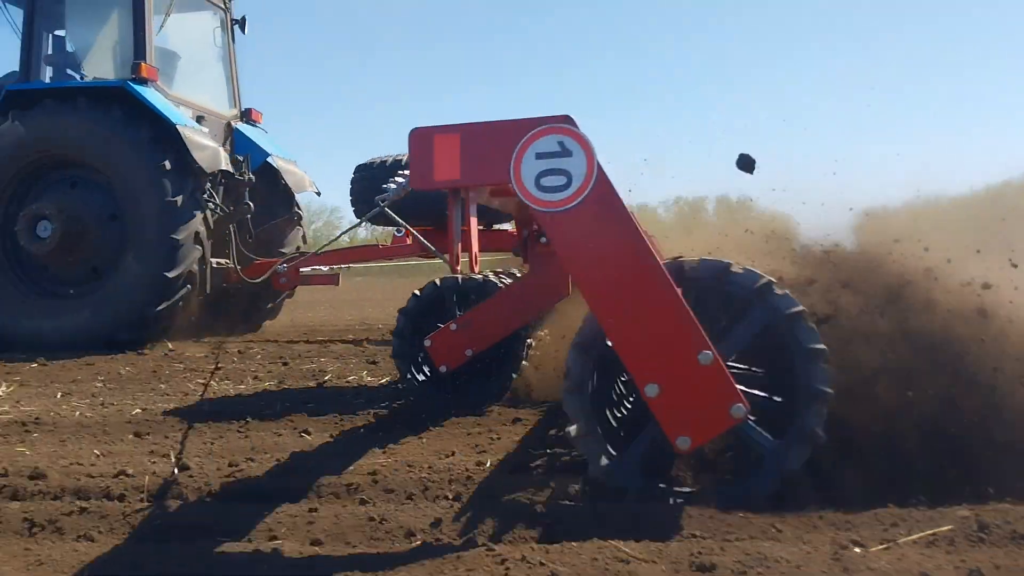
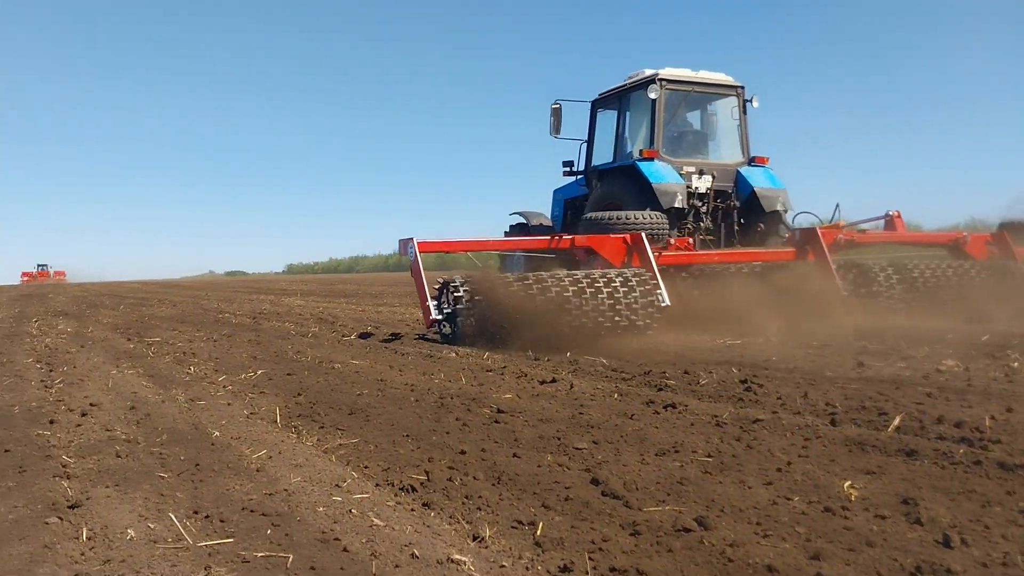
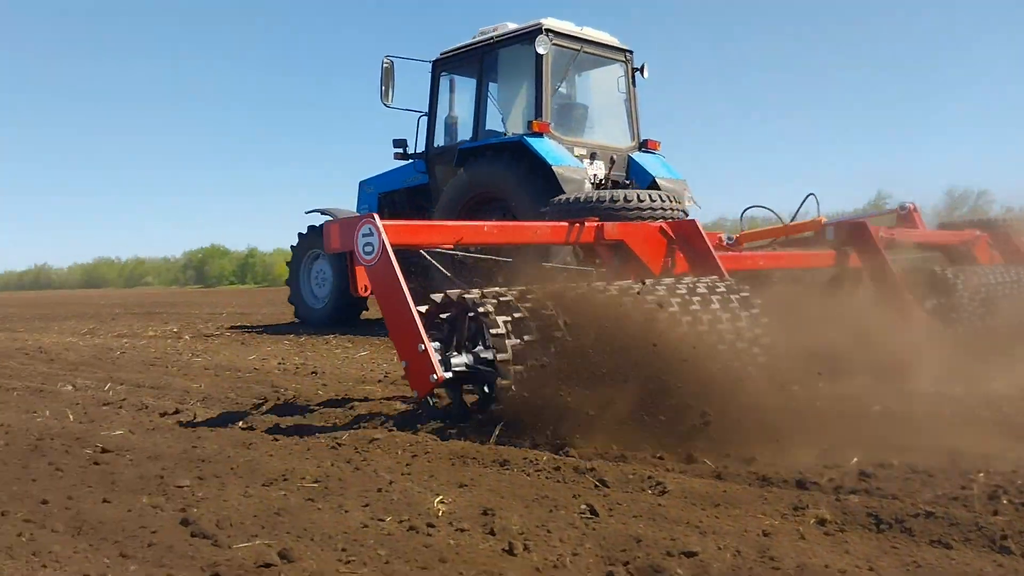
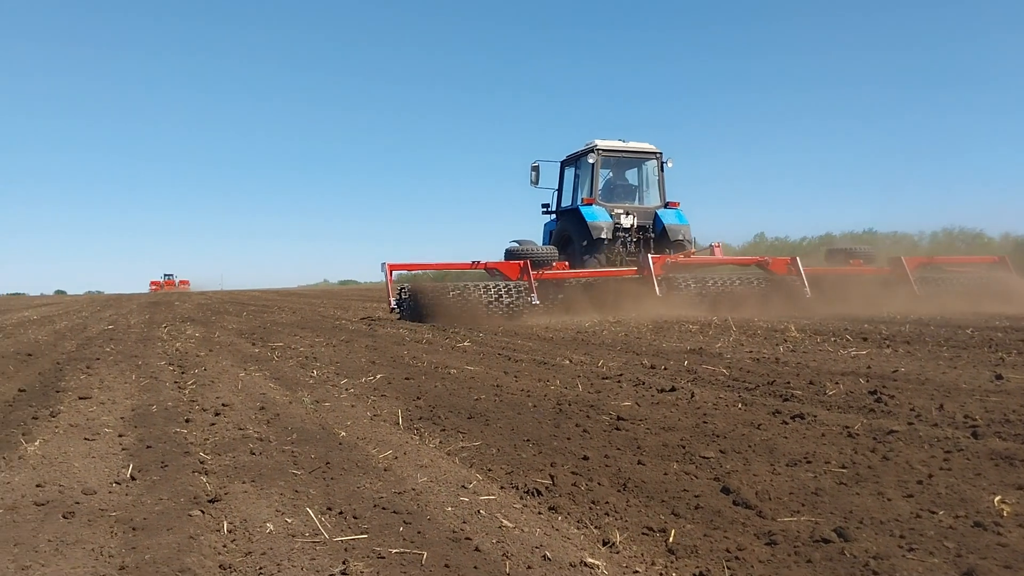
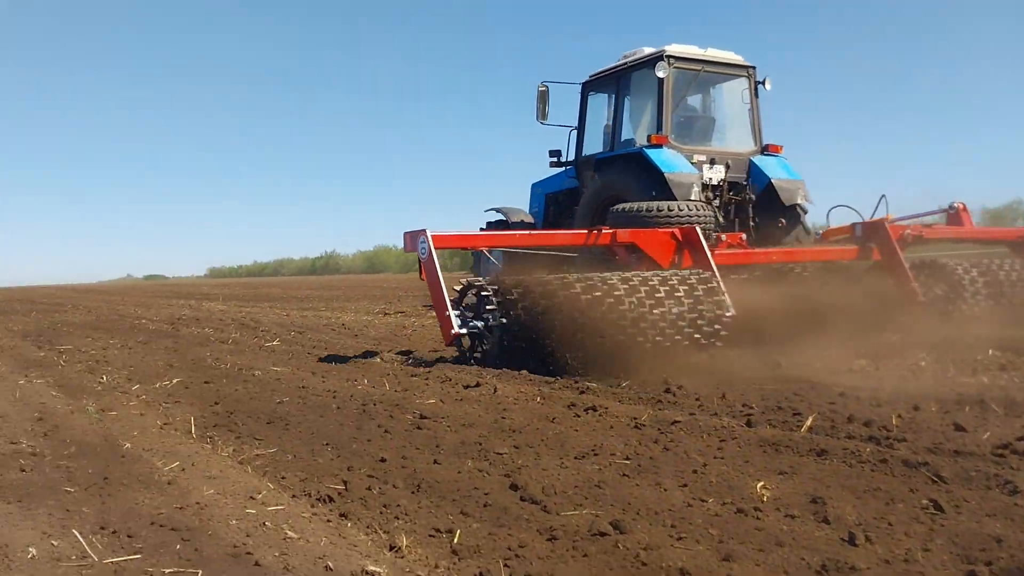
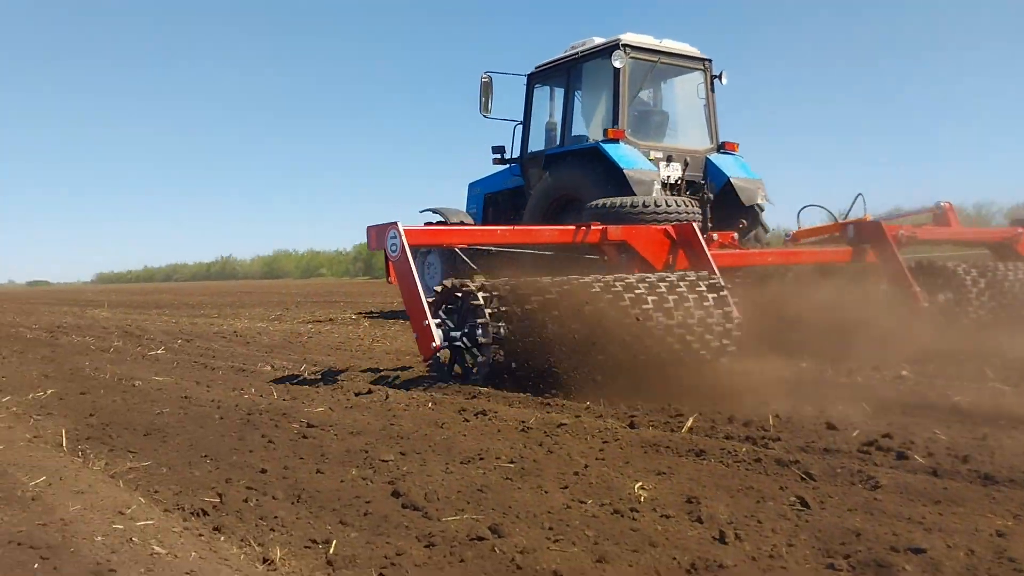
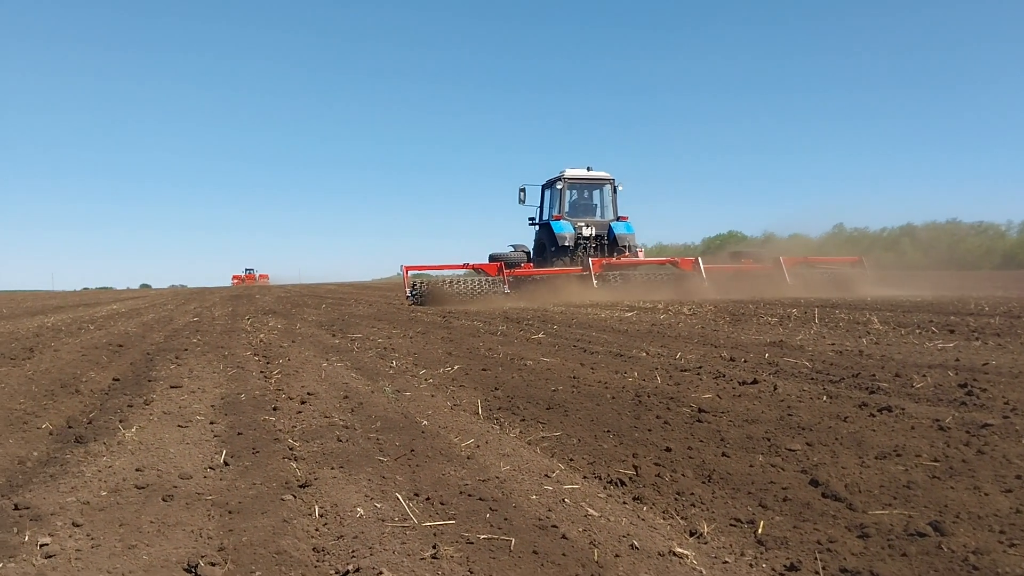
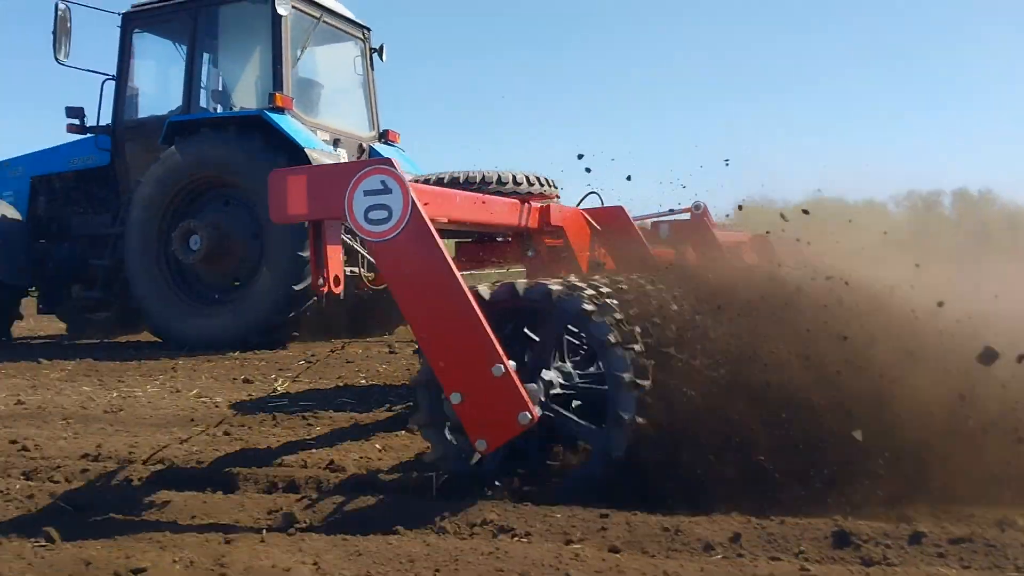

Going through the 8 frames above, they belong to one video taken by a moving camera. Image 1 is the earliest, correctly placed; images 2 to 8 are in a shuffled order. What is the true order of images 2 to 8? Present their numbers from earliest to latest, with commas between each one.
8, 3, 6, 5, 2, 4, 7
